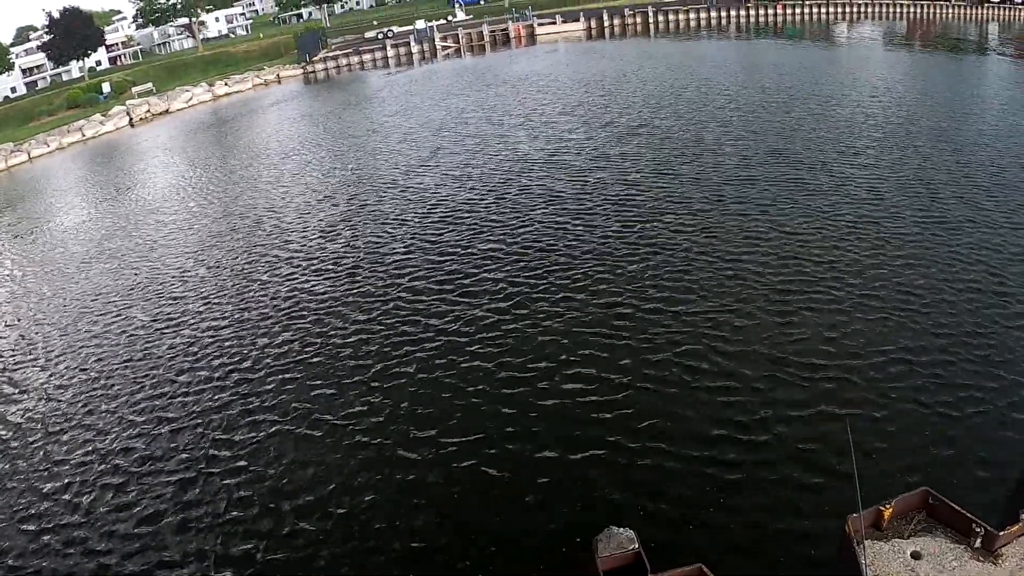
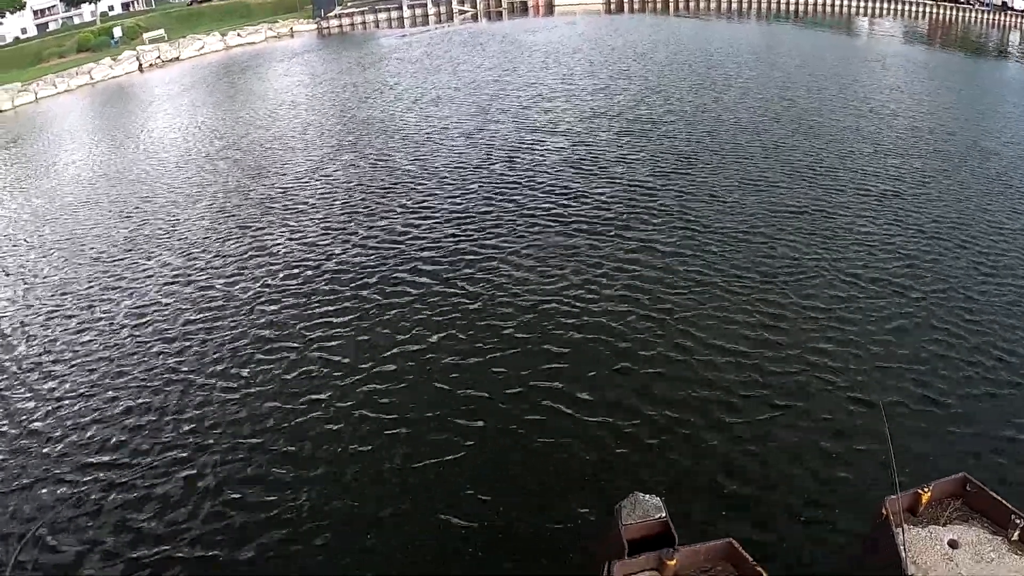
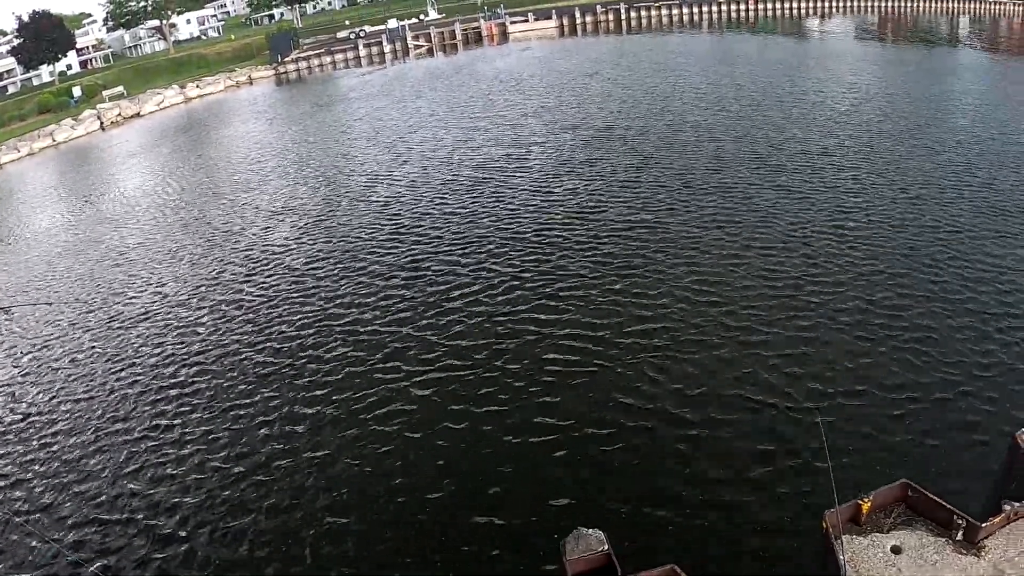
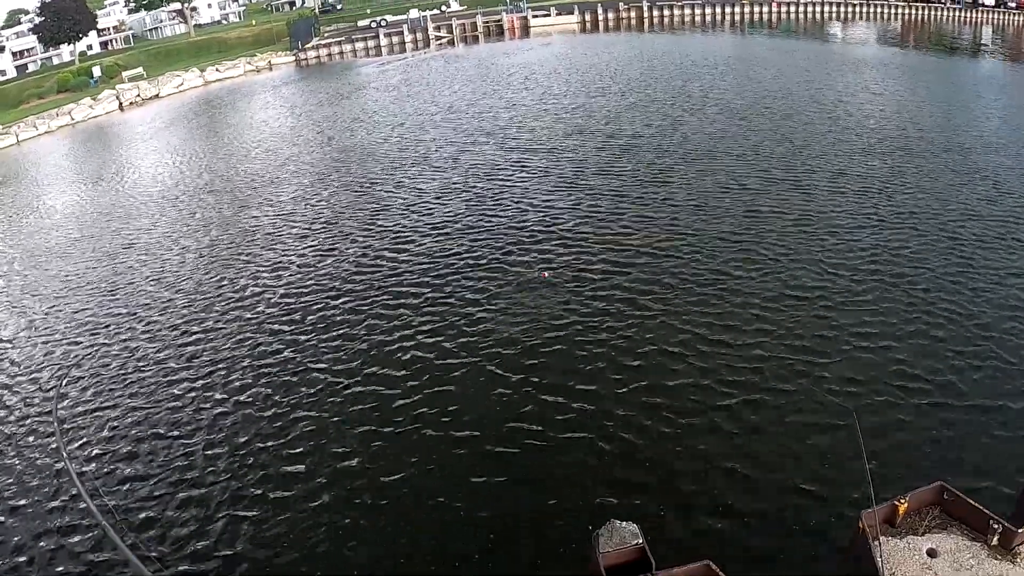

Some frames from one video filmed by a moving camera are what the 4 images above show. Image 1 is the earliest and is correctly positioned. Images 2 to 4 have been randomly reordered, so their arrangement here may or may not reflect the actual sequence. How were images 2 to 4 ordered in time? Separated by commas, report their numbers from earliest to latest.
3, 4, 2
